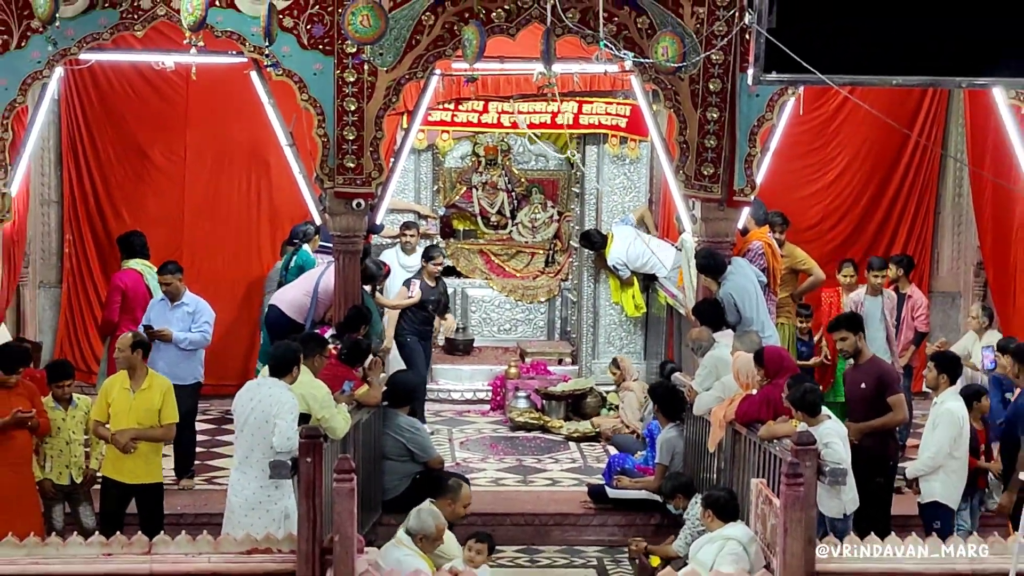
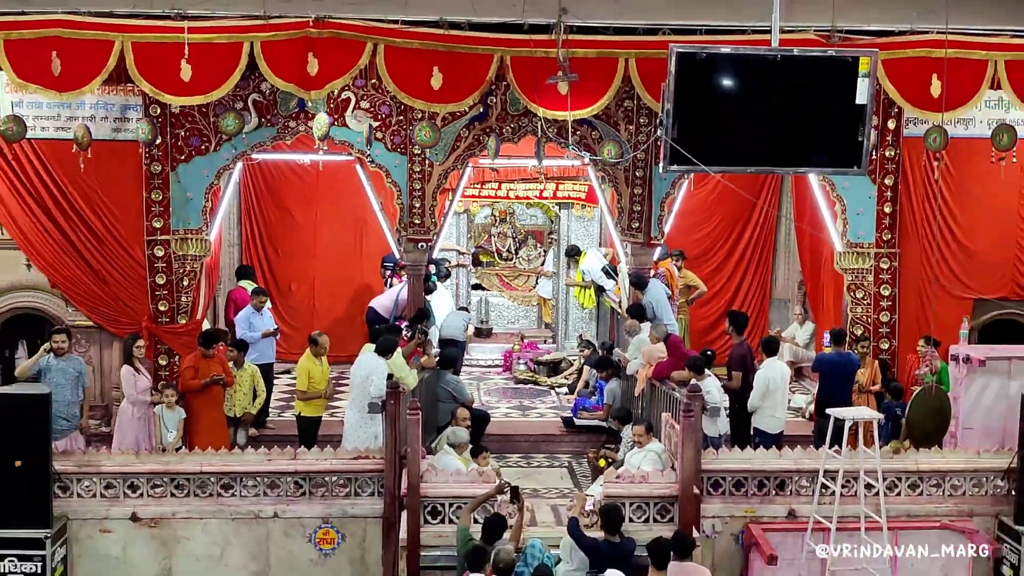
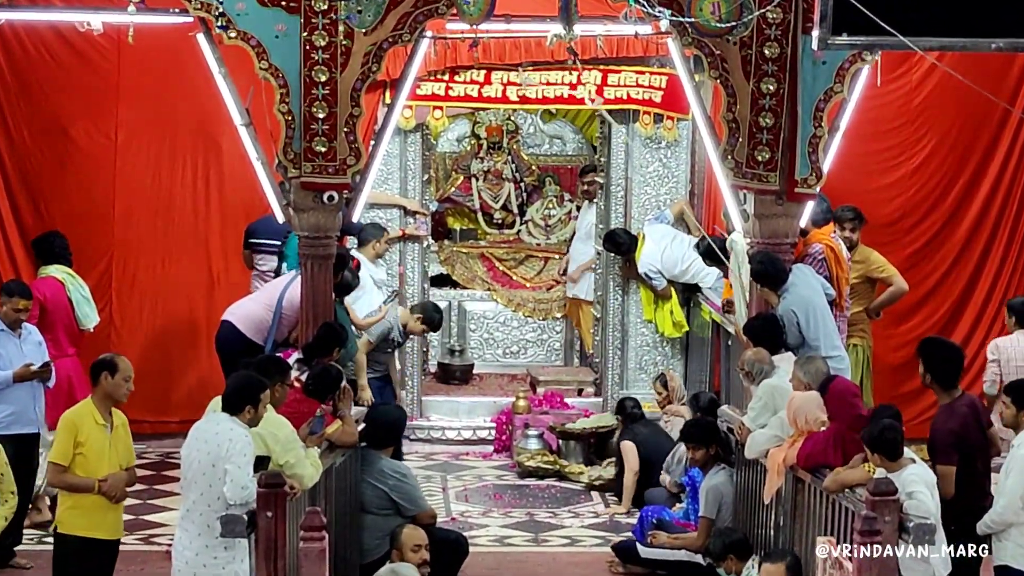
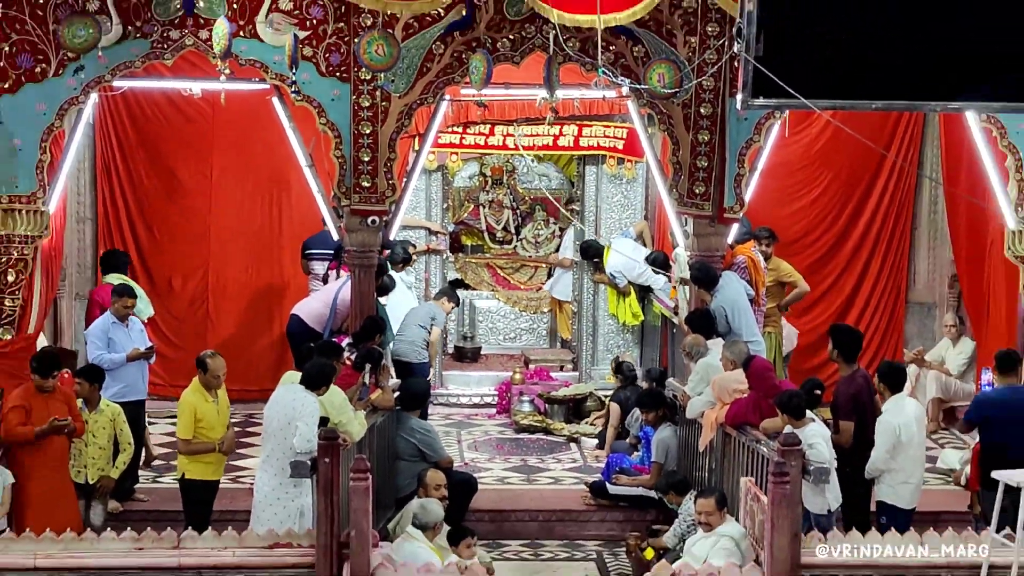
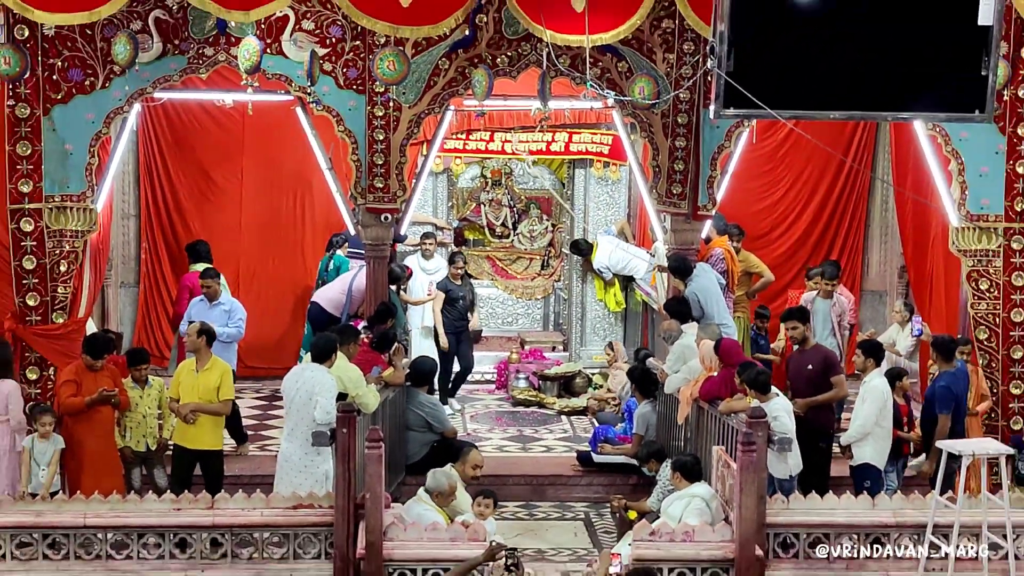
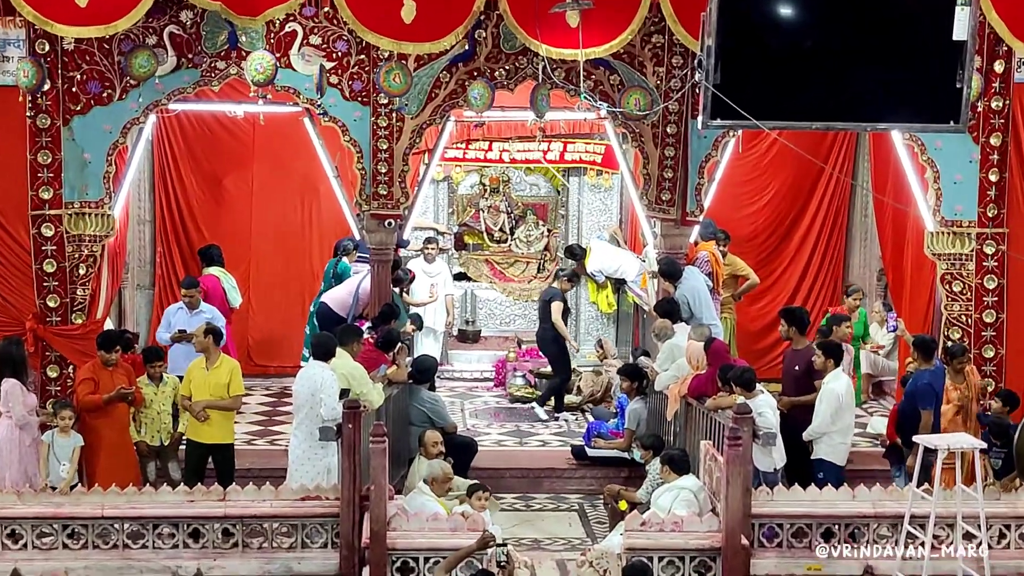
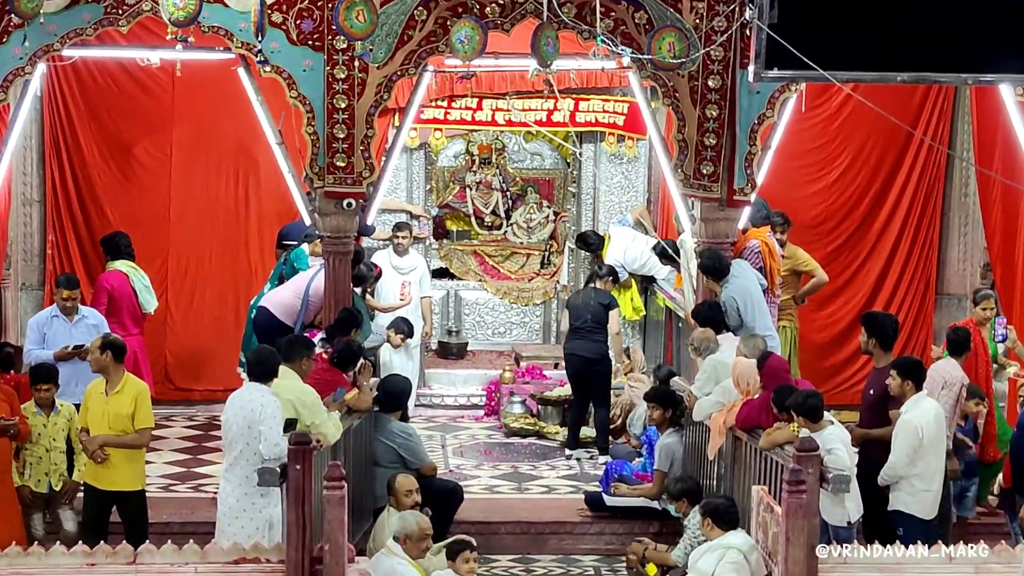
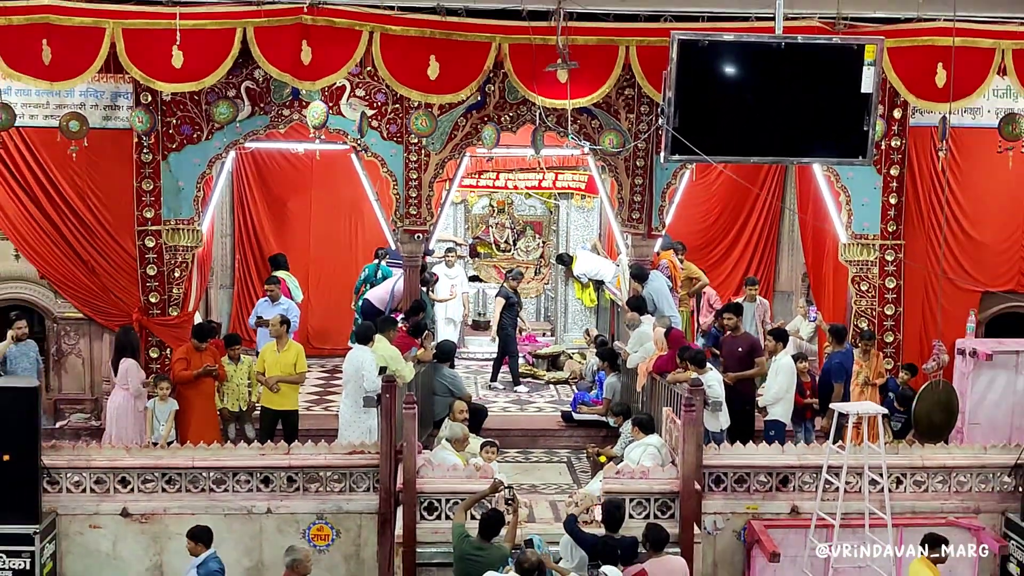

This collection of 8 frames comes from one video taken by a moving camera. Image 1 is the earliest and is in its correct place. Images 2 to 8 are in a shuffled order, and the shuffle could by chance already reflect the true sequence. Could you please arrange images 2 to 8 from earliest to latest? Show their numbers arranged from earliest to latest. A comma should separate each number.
5, 8, 6, 7, 3, 4, 2
